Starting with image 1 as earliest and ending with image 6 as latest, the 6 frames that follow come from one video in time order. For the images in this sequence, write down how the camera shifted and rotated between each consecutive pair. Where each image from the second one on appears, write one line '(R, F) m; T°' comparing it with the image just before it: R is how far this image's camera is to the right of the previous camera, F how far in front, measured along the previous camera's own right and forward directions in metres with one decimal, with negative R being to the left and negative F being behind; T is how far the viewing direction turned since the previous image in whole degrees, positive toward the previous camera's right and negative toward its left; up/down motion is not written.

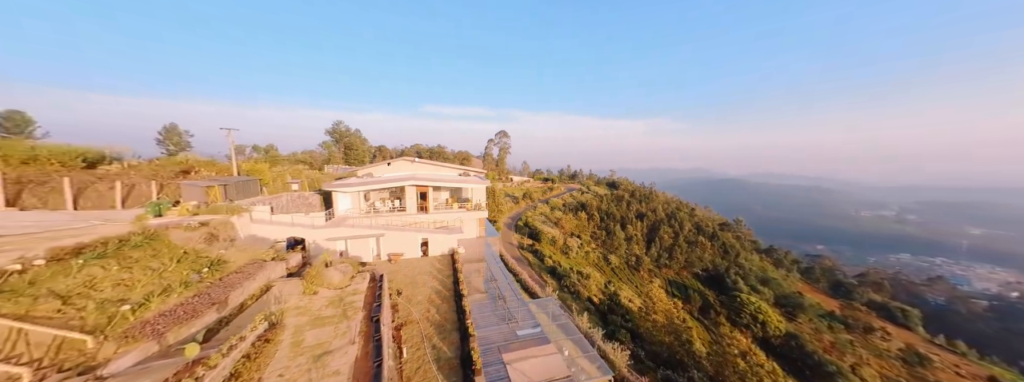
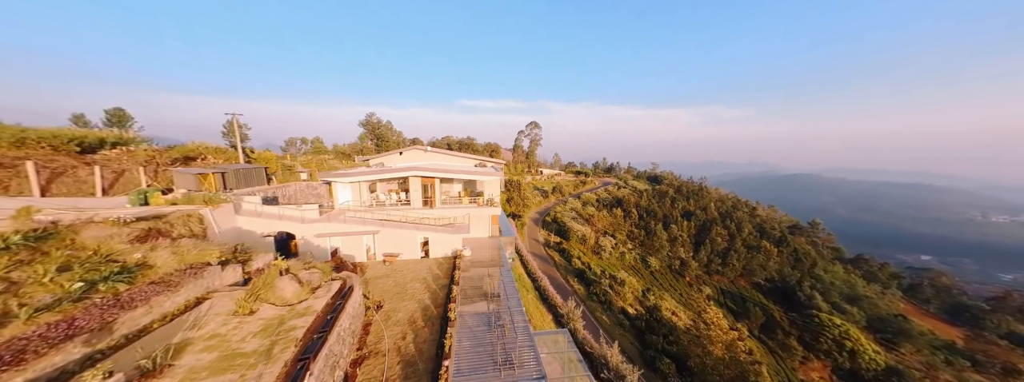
(+1.0, +2.9) m; -8°
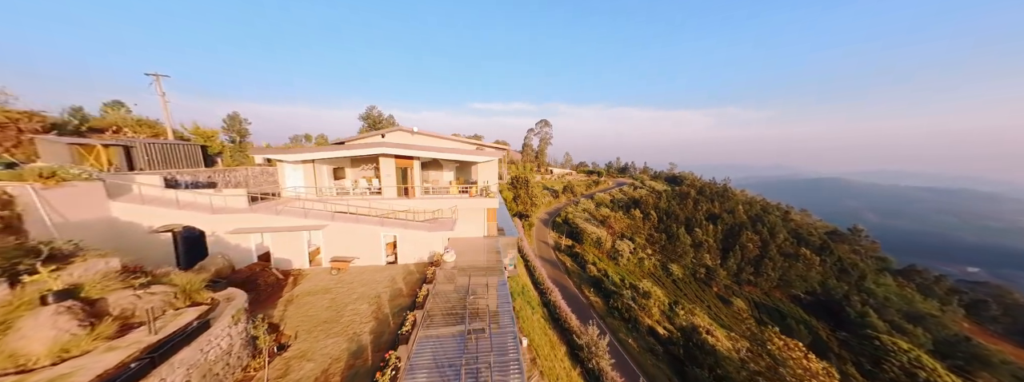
(+0.3, +4.0) m; -2°
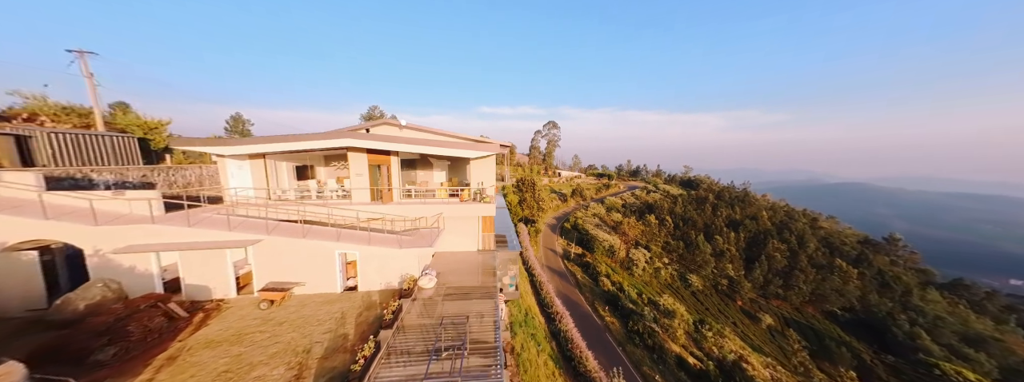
(+0.2, +2.7) m; -1°
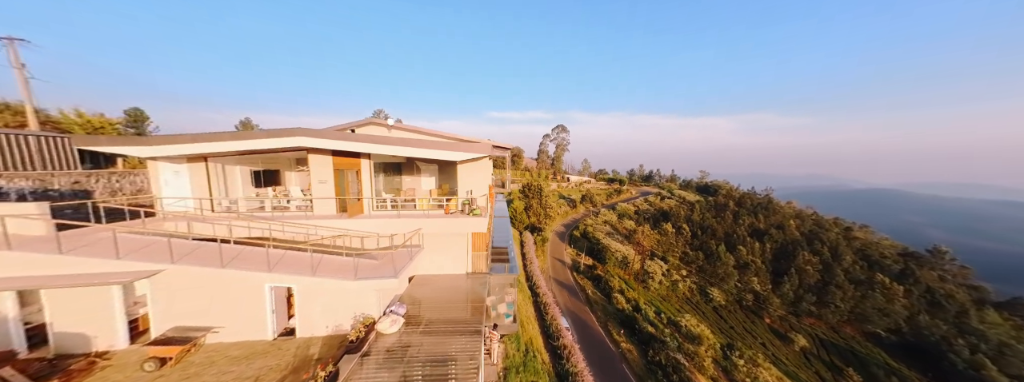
(+0.4, +2.1) m; -2°
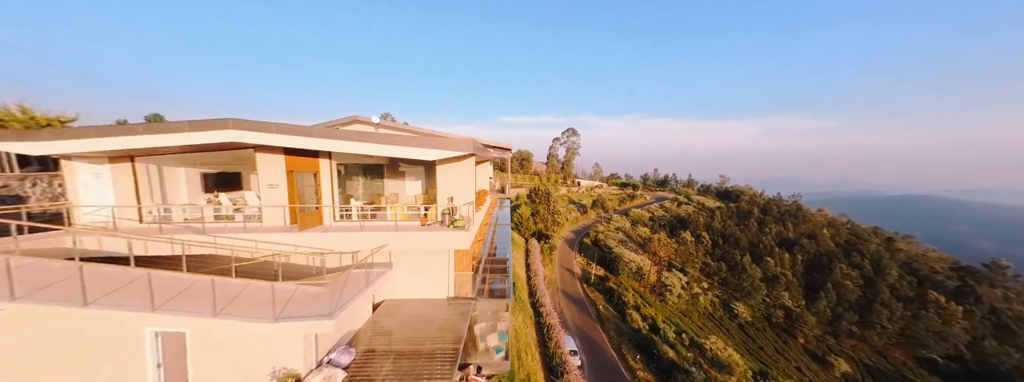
(+0.6, +1.8) m; -2°
